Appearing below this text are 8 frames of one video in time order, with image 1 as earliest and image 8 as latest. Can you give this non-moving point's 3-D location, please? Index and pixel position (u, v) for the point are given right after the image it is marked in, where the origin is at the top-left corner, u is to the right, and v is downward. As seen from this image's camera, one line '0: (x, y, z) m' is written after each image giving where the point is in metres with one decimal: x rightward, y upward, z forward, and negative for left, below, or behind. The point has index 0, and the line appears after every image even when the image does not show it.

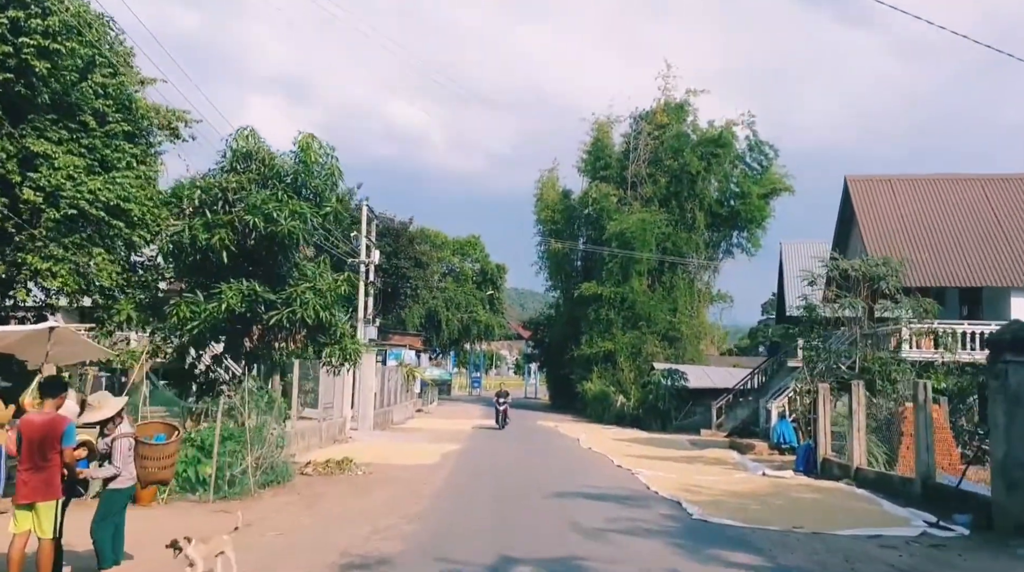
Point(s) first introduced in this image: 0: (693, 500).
0: (+2.8, -3.3, +15.1) m
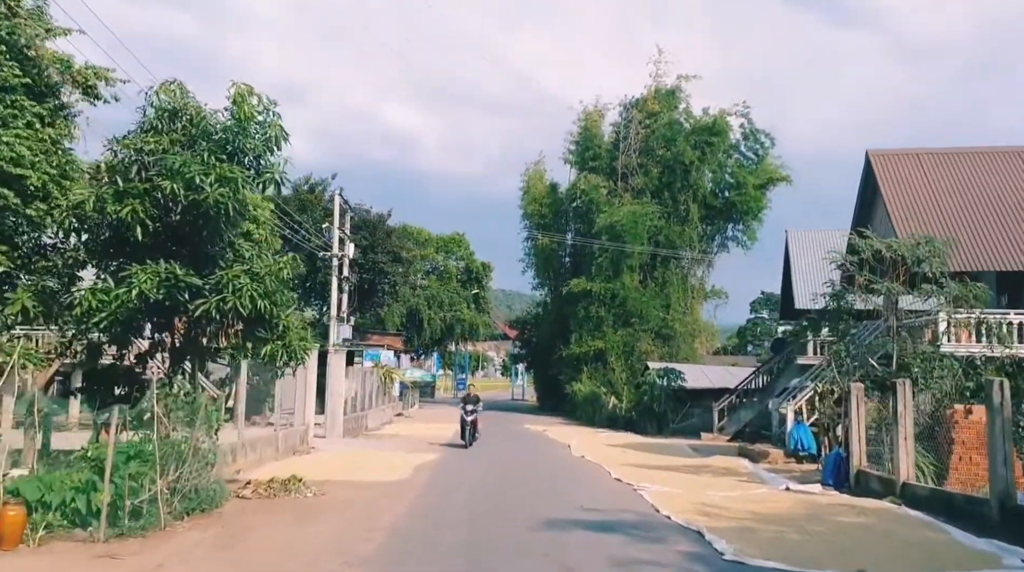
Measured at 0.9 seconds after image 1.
0: (+2.5, -3.0, +12.3) m
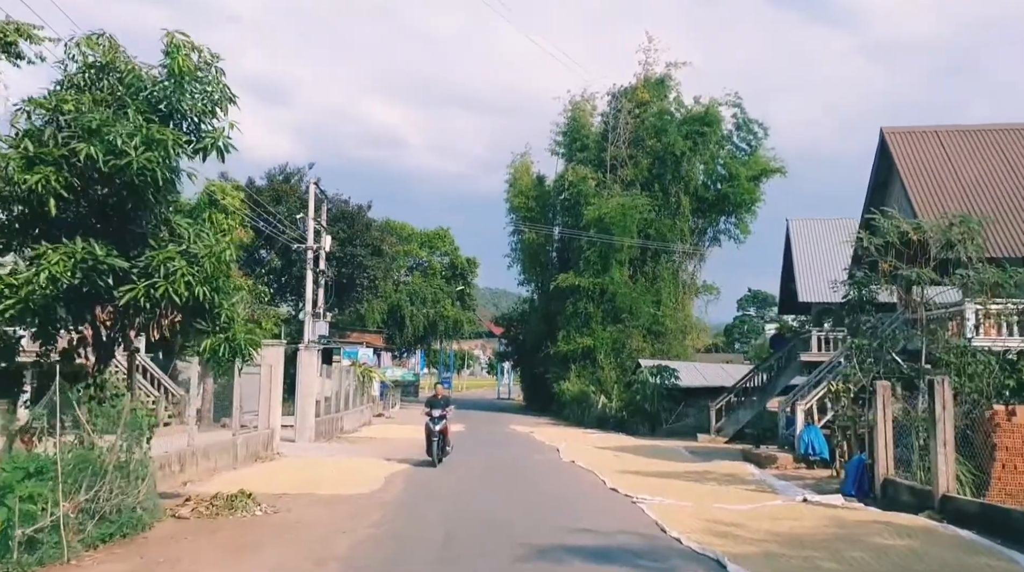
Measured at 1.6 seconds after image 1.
0: (+2.3, -2.8, +10.4) m
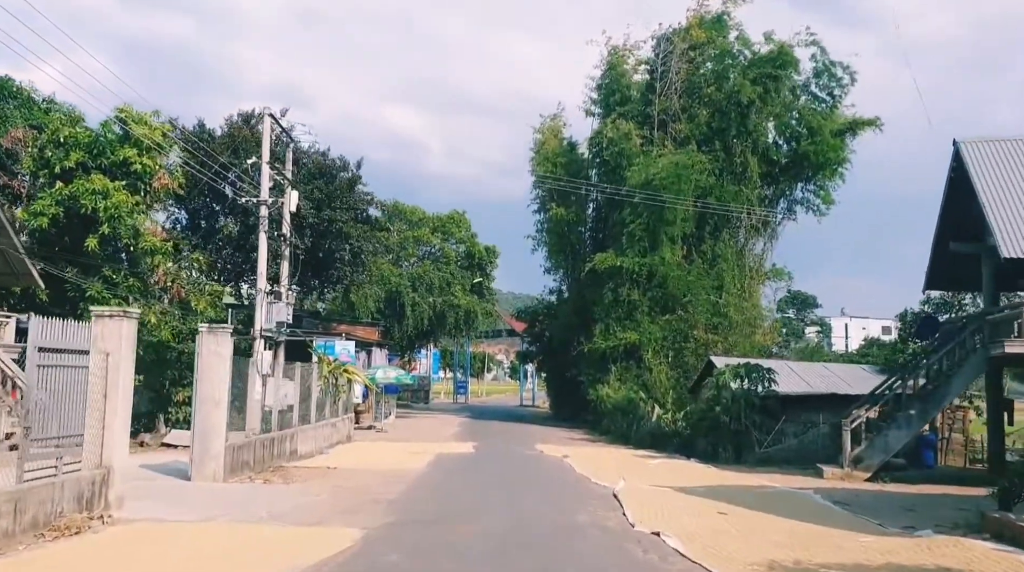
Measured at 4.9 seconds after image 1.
0: (+2.4, -1.8, +0.1) m
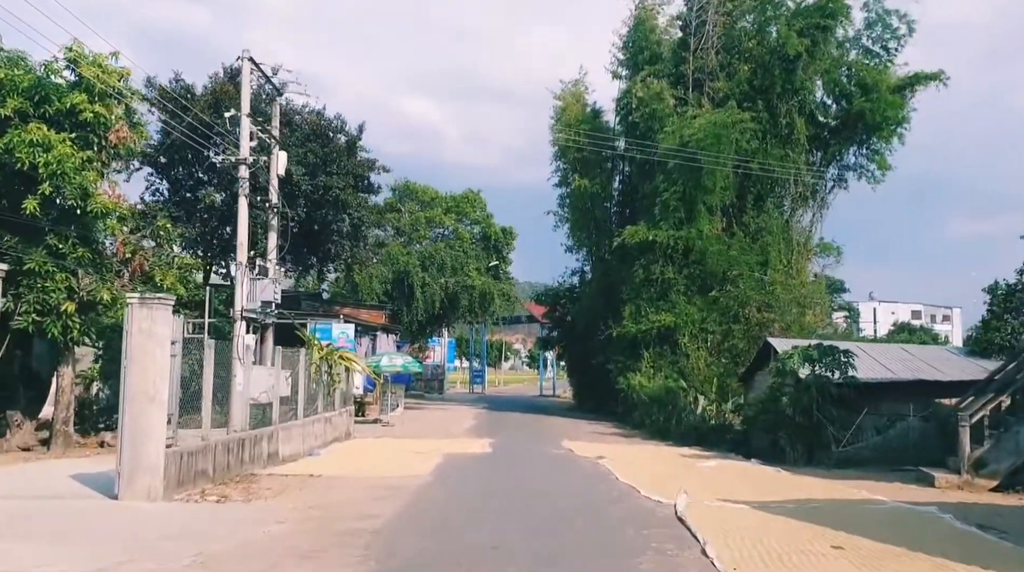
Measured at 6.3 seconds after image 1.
0: (+2.5, -1.3, -4.0) m
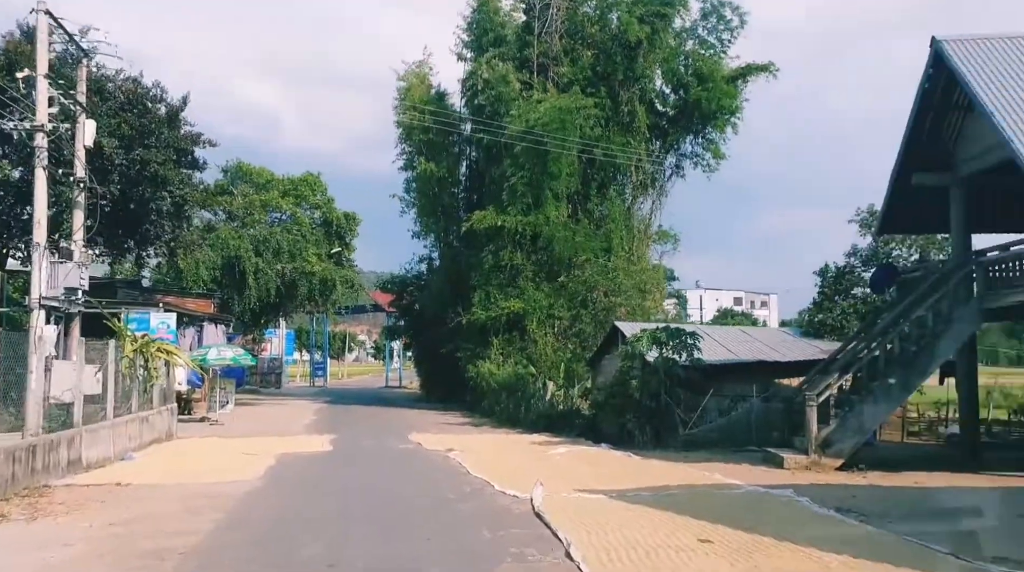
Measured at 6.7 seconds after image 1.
0: (+3.2, -1.2, -4.6) m
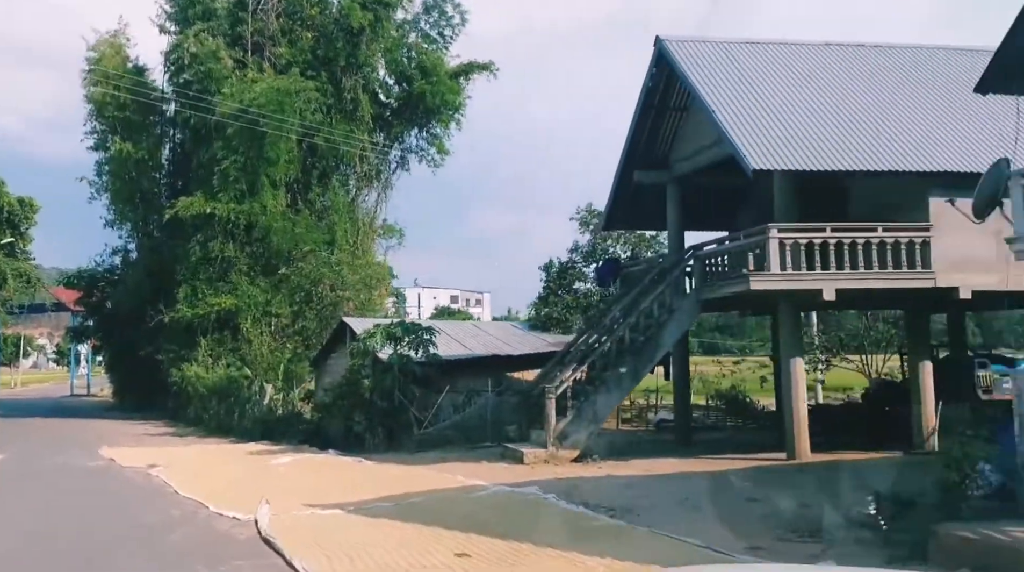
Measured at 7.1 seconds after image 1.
0: (+5.0, -1.0, -4.9) m
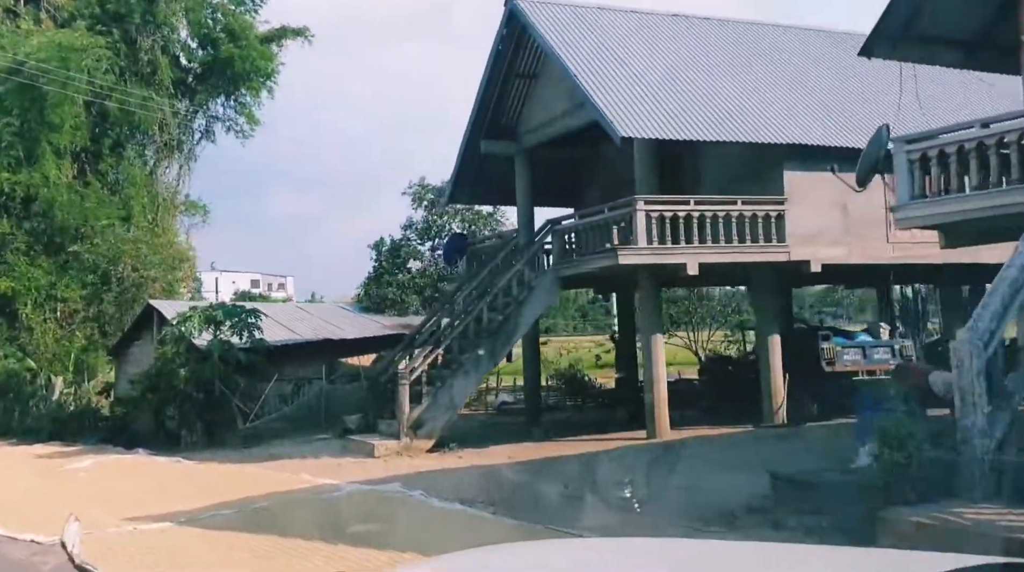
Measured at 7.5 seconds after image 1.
0: (+6.8, -1.0, -4.9) m
